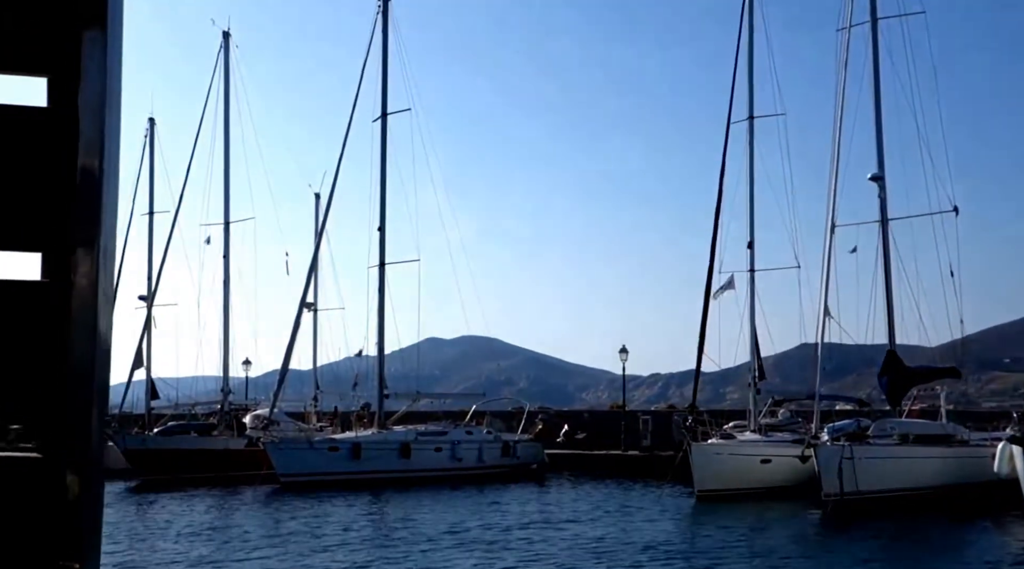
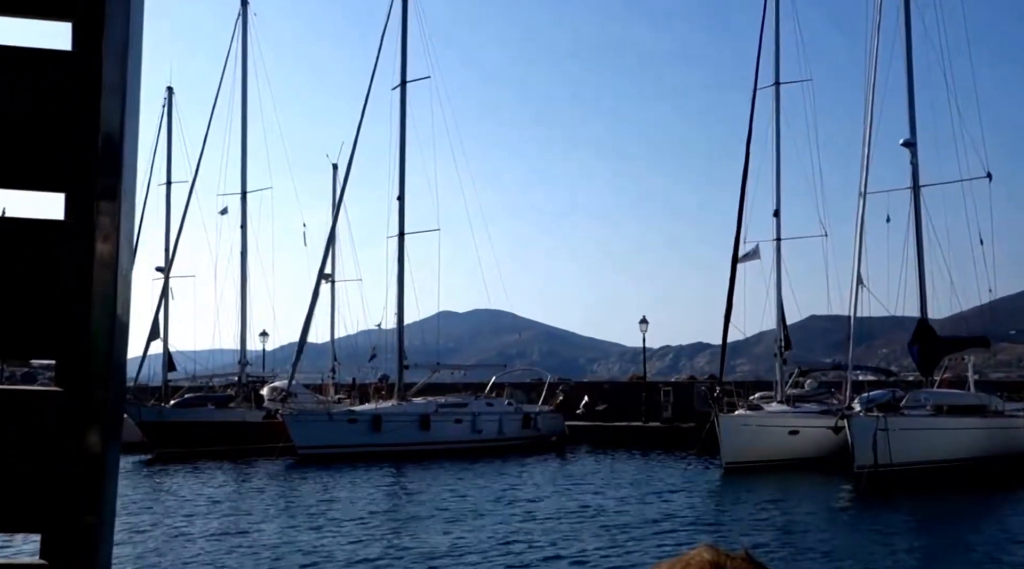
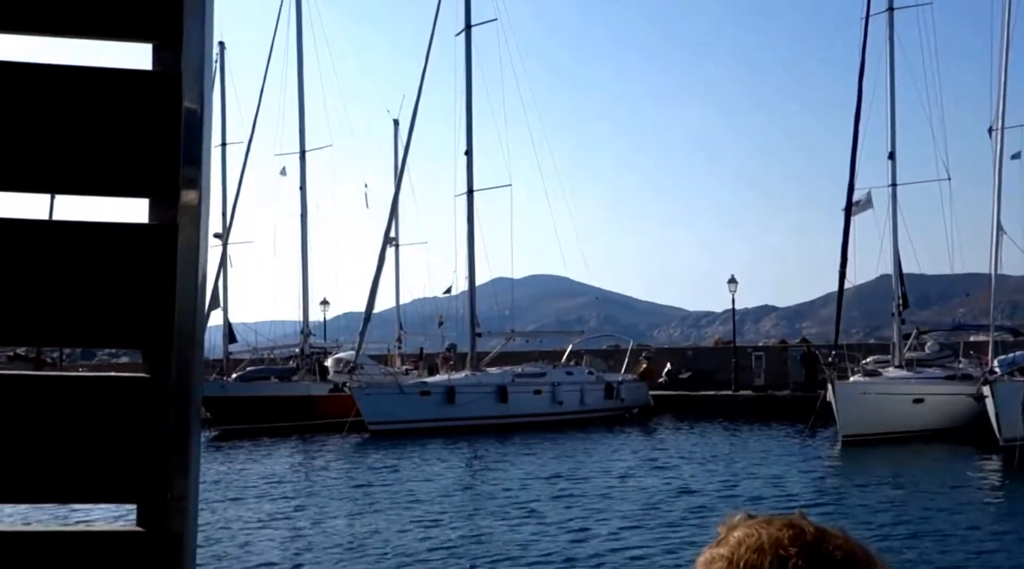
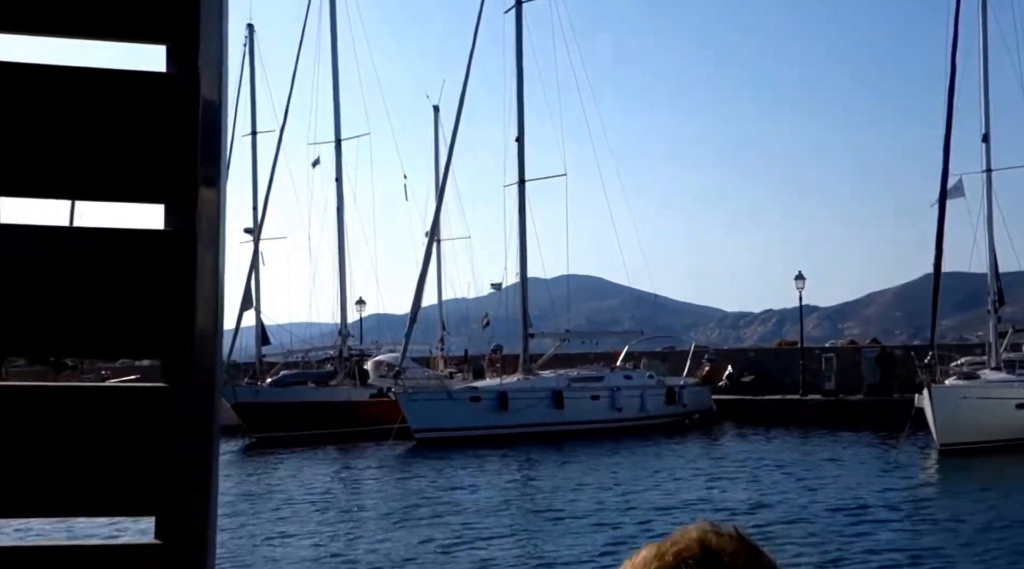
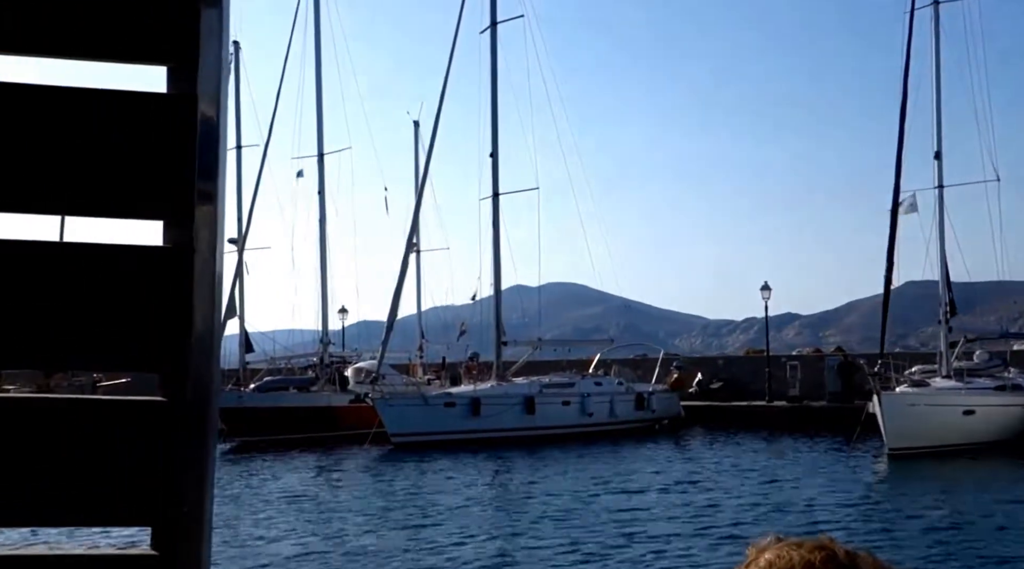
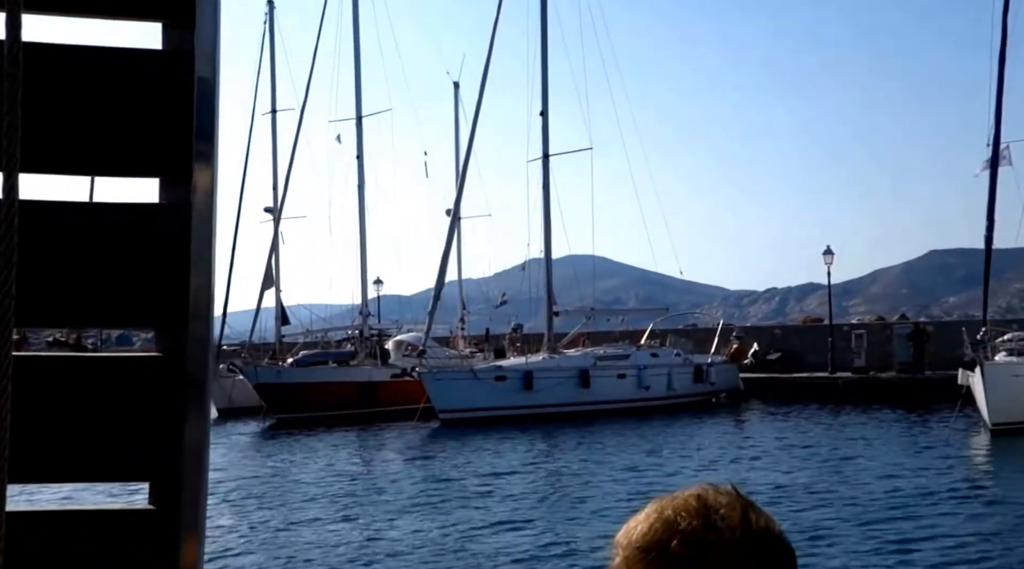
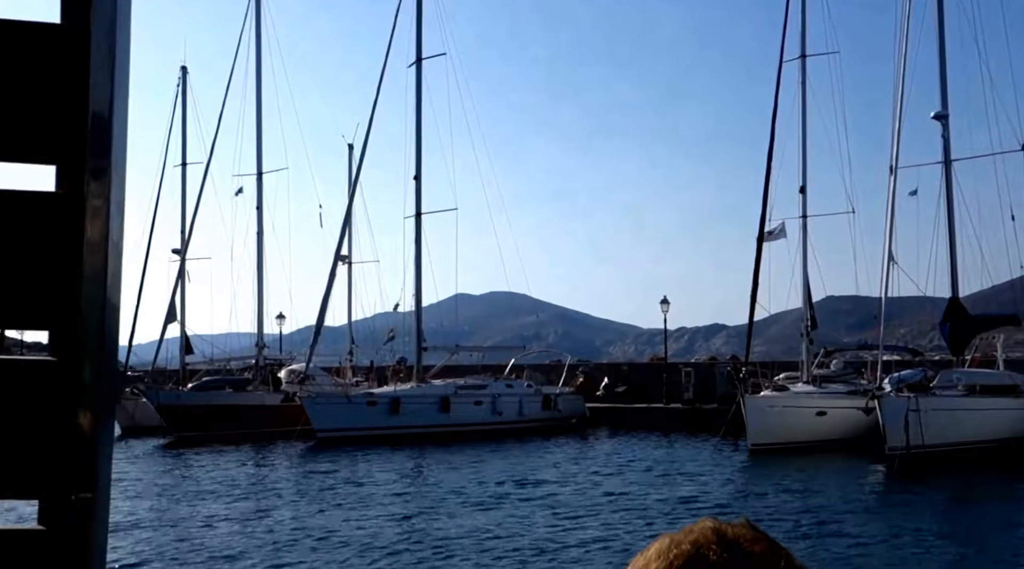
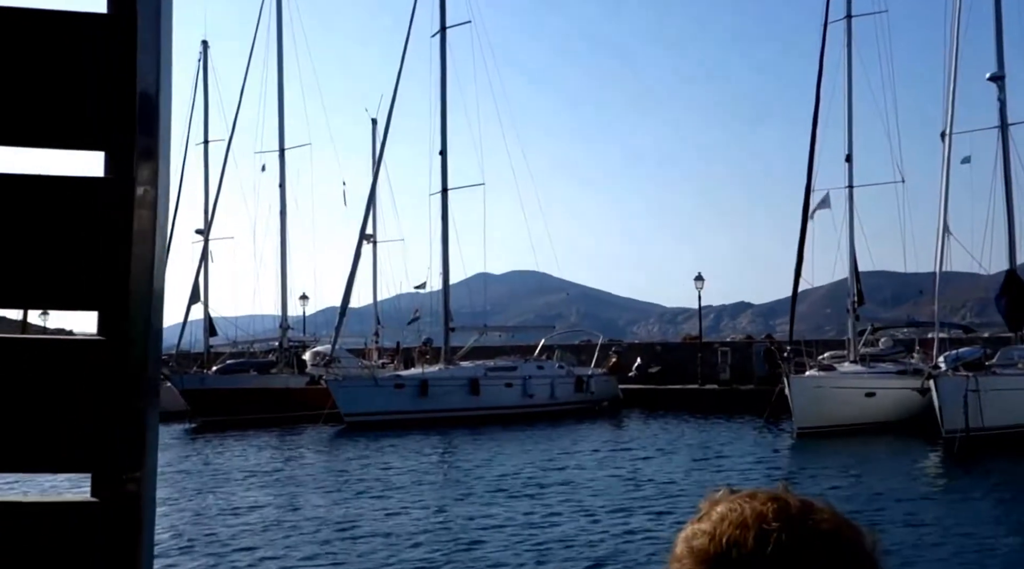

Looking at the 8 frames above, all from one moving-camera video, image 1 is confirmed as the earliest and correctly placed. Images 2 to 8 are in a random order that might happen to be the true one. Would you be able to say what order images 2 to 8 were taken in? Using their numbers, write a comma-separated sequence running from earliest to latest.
2, 7, 8, 3, 5, 4, 6
